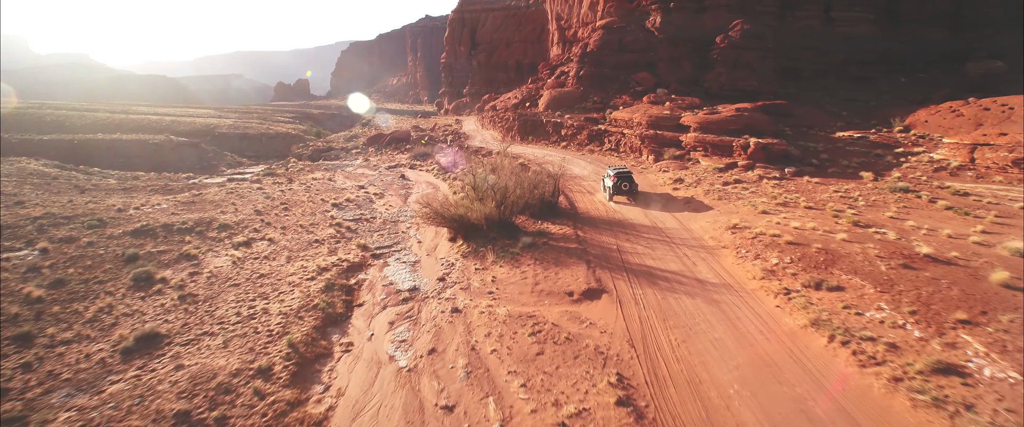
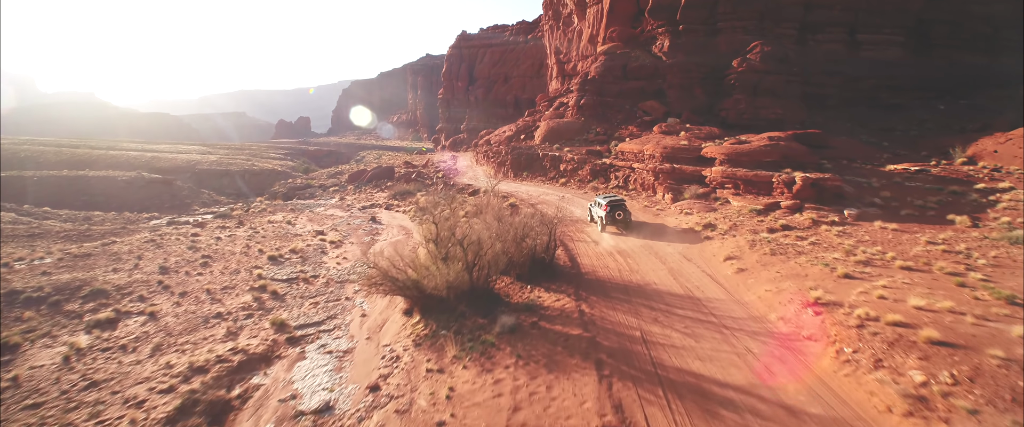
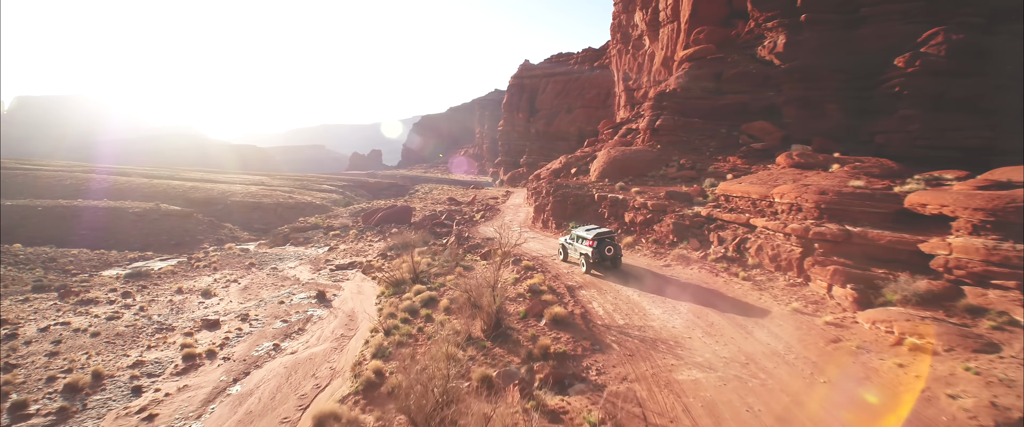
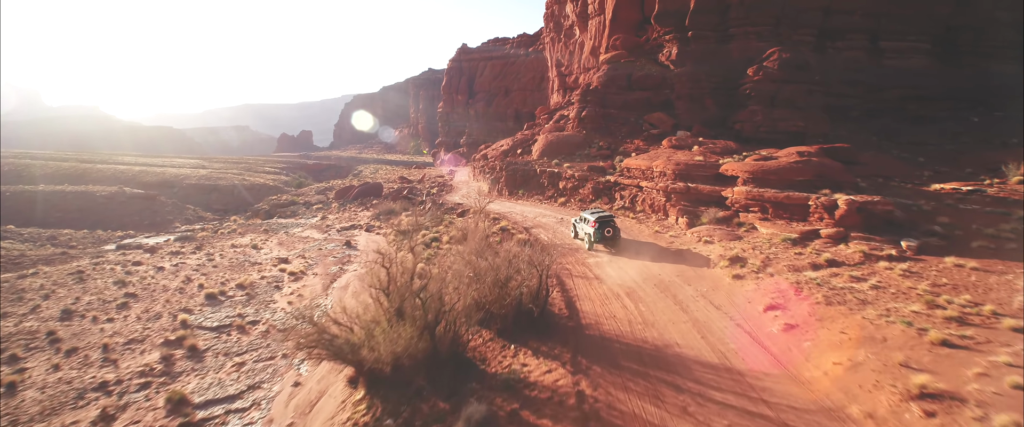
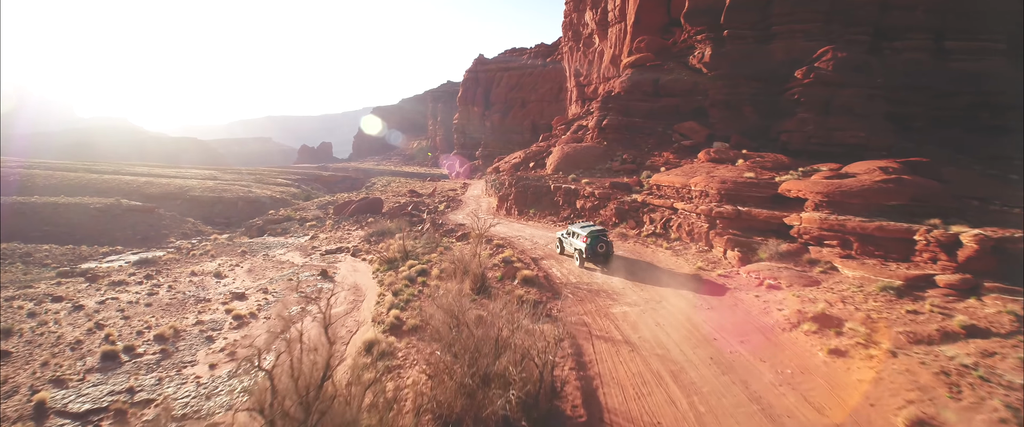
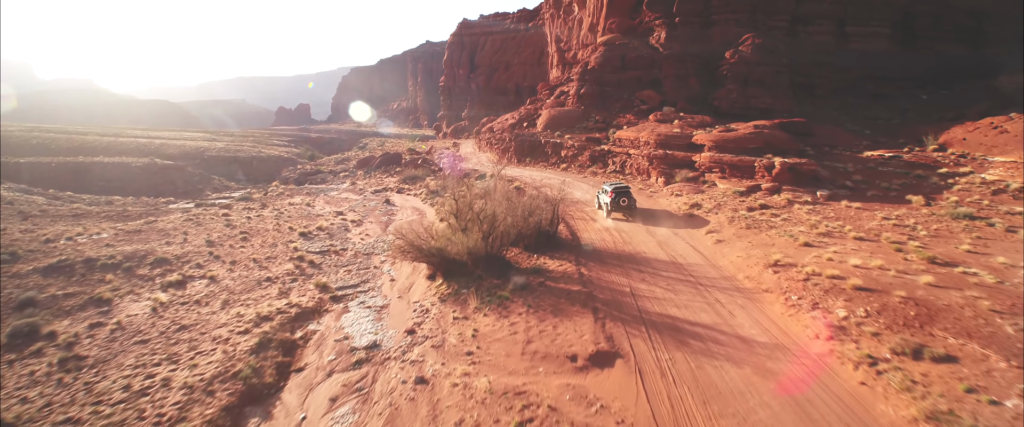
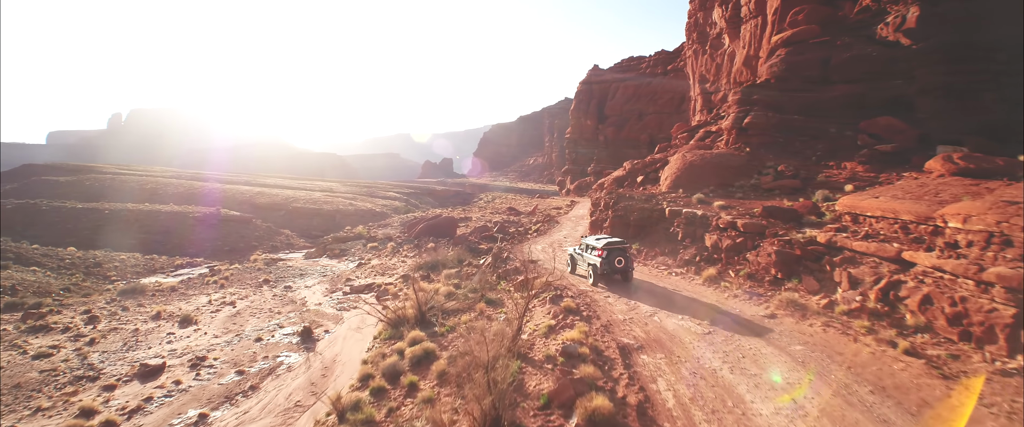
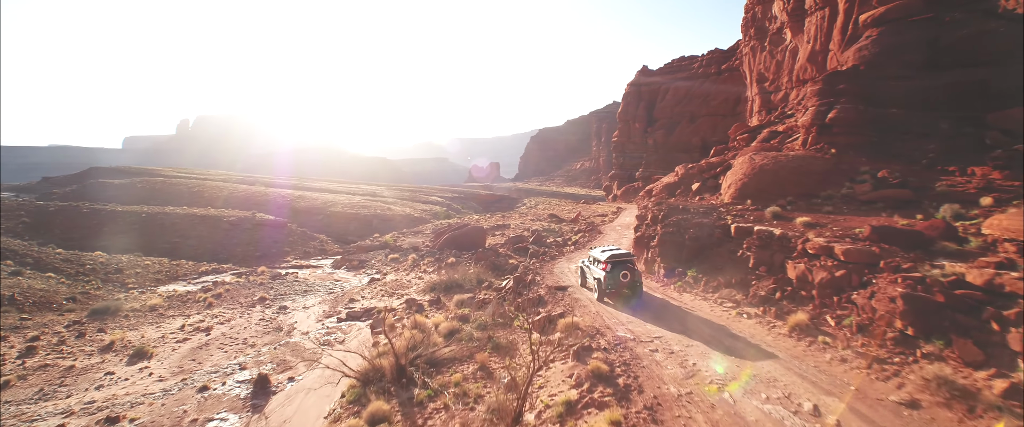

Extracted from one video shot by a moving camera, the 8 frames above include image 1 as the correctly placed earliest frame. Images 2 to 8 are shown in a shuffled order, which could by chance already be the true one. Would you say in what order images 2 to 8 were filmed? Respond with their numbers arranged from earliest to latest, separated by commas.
6, 2, 4, 5, 3, 7, 8
